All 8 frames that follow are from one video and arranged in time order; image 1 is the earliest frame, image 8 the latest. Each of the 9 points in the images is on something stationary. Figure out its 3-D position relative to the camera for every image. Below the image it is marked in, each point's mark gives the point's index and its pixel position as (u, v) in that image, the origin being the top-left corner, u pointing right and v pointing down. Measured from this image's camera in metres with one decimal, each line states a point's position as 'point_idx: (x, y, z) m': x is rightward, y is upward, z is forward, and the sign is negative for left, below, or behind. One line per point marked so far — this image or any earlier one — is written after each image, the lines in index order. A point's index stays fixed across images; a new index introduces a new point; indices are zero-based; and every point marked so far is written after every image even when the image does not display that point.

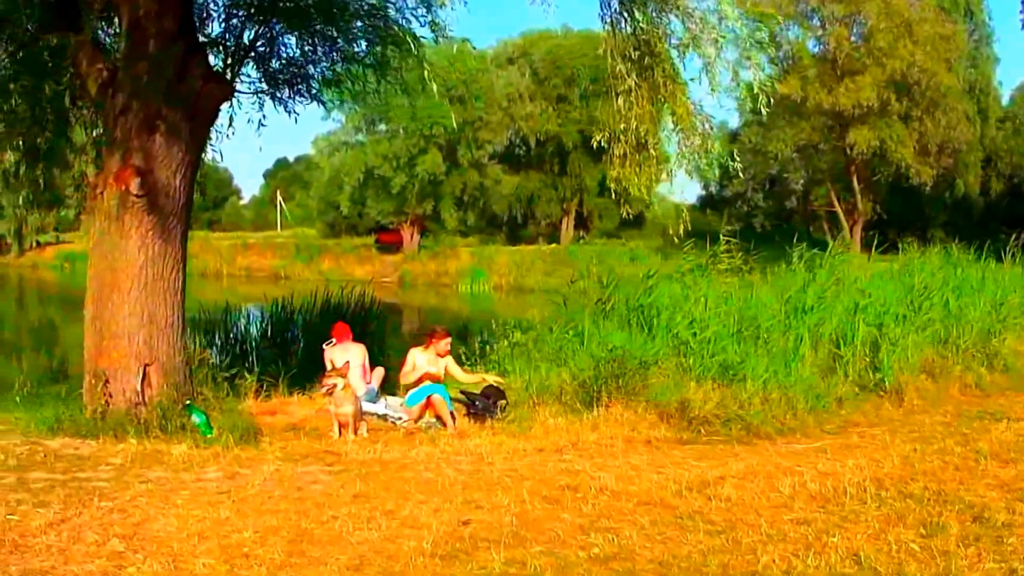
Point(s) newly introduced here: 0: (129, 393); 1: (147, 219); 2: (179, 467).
0: (-3.1, -0.8, +8.9) m
1: (-3.0, +0.6, +8.9) m
2: (-2.4, -1.3, +7.8) m
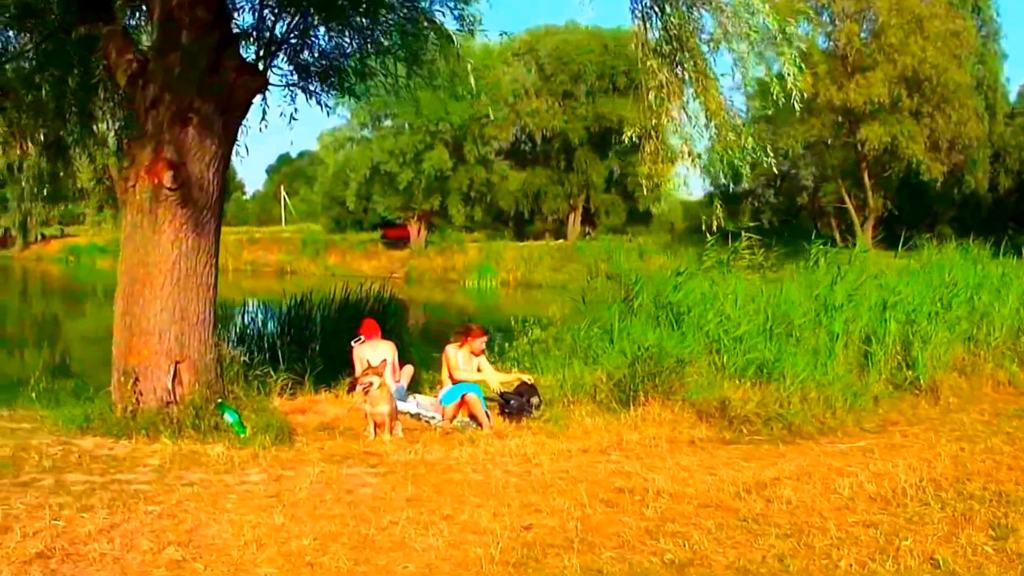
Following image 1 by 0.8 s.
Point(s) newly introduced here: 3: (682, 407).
0: (-2.8, -0.8, +8.6) m
1: (-2.6, +0.6, +8.6) m
2: (-2.0, -1.3, +7.6) m
3: (+1.5, -1.0, +9.6) m
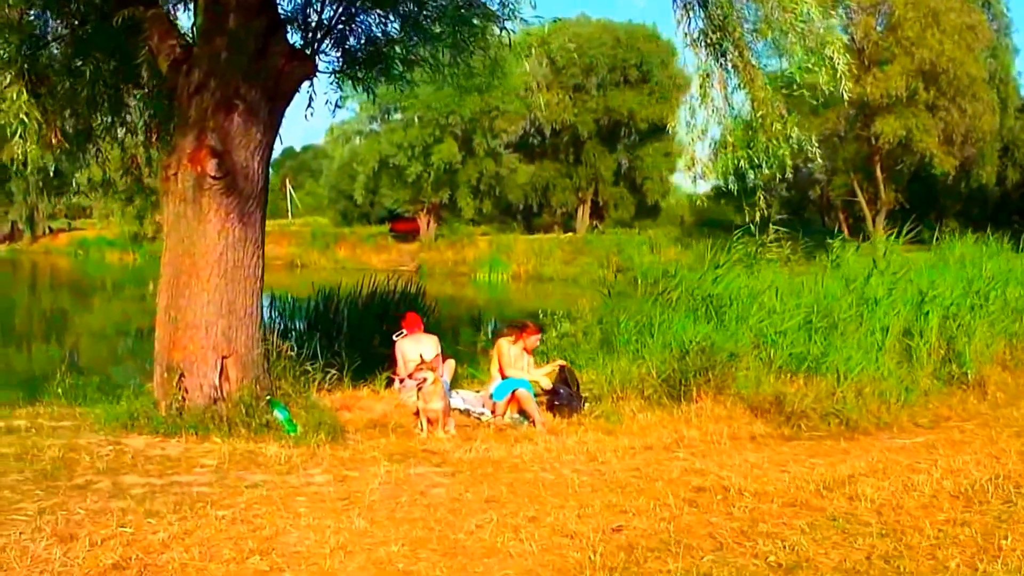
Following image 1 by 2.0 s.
0: (-2.3, -0.8, +8.3) m
1: (-2.2, +0.6, +8.4) m
2: (-1.5, -1.2, +7.3) m
3: (+1.9, -1.0, +9.4) m
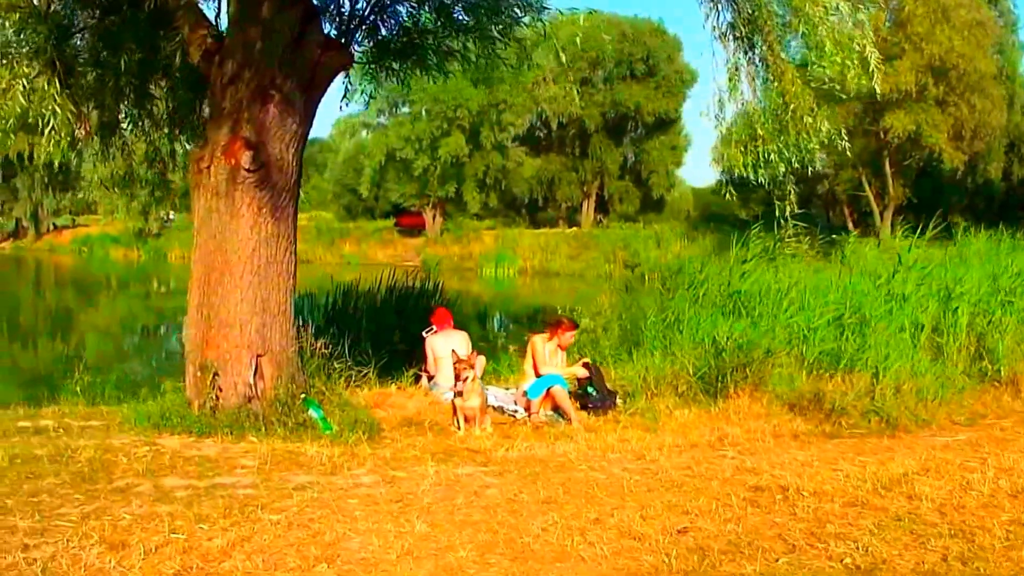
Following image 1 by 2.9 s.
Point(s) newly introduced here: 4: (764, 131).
0: (-2.0, -0.7, +8.1) m
1: (-1.9, +0.7, +8.2) m
2: (-1.2, -1.2, +7.1) m
3: (+2.2, -0.9, +9.3) m
4: (+2.4, +1.4, +10.4) m
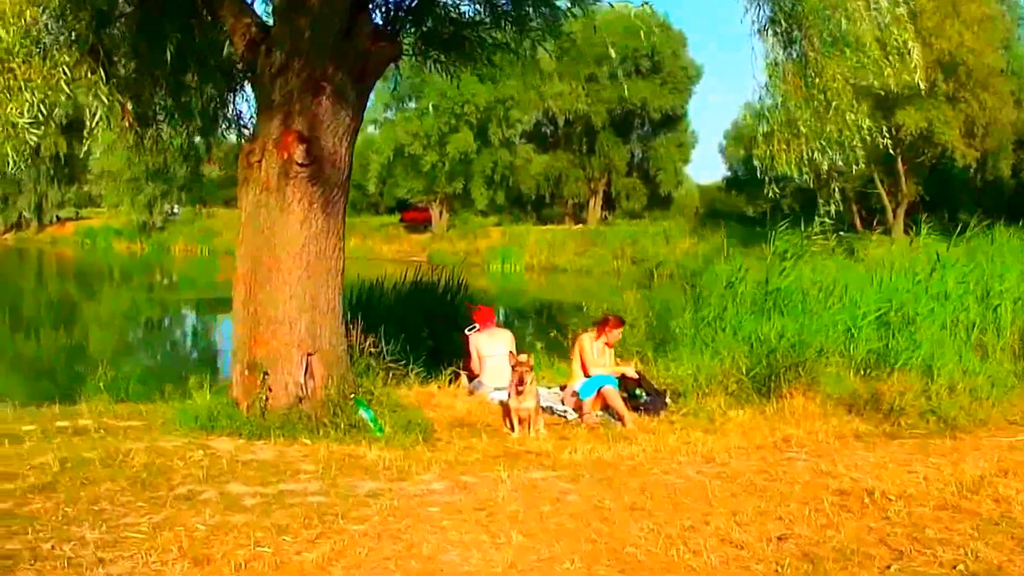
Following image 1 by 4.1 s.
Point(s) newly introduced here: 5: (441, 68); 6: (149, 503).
0: (-1.6, -0.7, +7.9) m
1: (-1.4, +0.7, +7.9) m
2: (-0.8, -1.2, +6.8) m
3: (+2.6, -0.9, +9.1) m
4: (+2.8, +1.5, +10.2) m
5: (-0.6, +2.1, +10.5) m
6: (-2.1, -1.2, +6.2) m
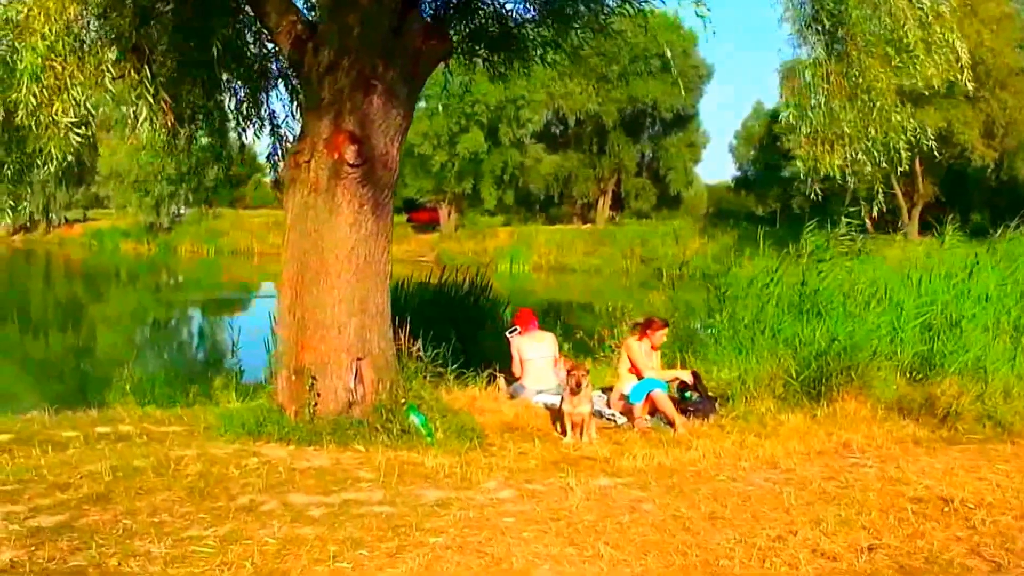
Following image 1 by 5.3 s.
0: (-1.2, -0.7, +7.6) m
1: (-1.1, +0.7, +7.6) m
2: (-0.4, -1.2, +6.6) m
3: (+3.0, -0.9, +8.9) m
4: (+3.1, +1.5, +10.0) m
5: (-0.3, +2.1, +10.3) m
6: (-1.7, -1.2, +6.0) m
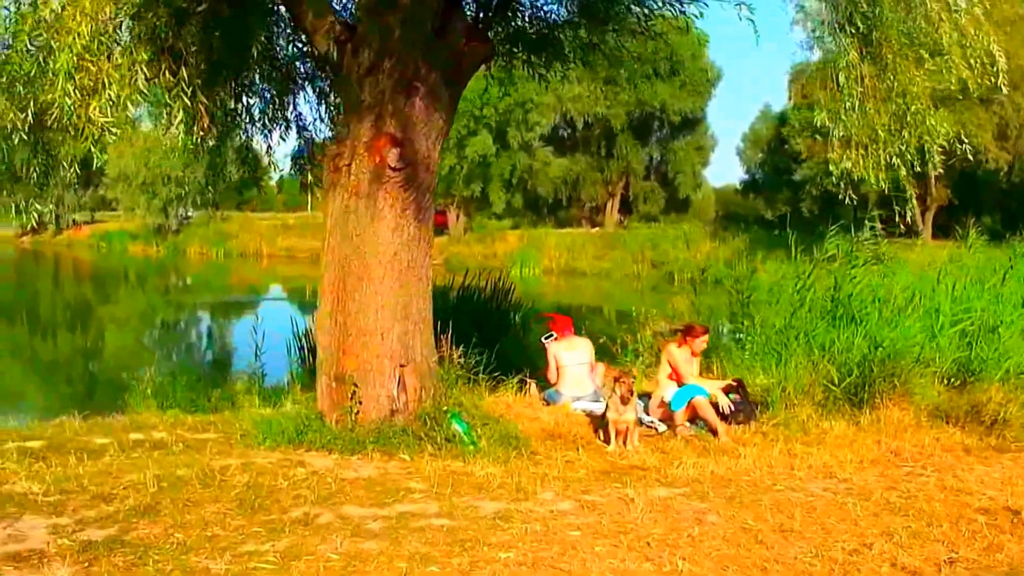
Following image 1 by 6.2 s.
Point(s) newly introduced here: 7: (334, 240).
0: (-0.9, -0.8, +7.5) m
1: (-0.7, +0.6, +7.5) m
2: (0.0, -1.2, +6.5) m
3: (+3.3, -1.0, +8.8) m
4: (+3.4, +1.4, +9.9) m
5: (0.0, +2.0, +10.1) m
6: (-1.3, -1.3, +5.8) m
7: (-1.2, +0.3, +7.6) m
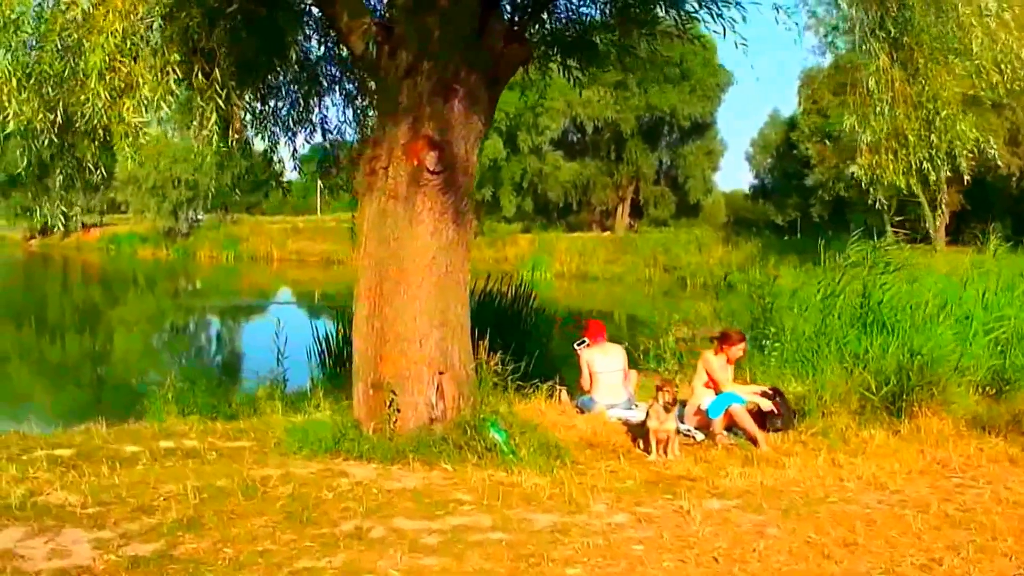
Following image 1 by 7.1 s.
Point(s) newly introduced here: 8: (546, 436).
0: (-0.6, -0.8, +7.3) m
1: (-0.4, +0.6, +7.3) m
2: (+0.3, -1.3, +6.3) m
3: (+3.6, -1.0, +8.7) m
4: (+3.7, +1.4, +9.8) m
5: (+0.3, +2.0, +10.0) m
6: (-1.0, -1.3, +5.7) m
7: (-1.0, +0.3, +7.5) m
8: (+0.3, -1.1, +7.6) m
